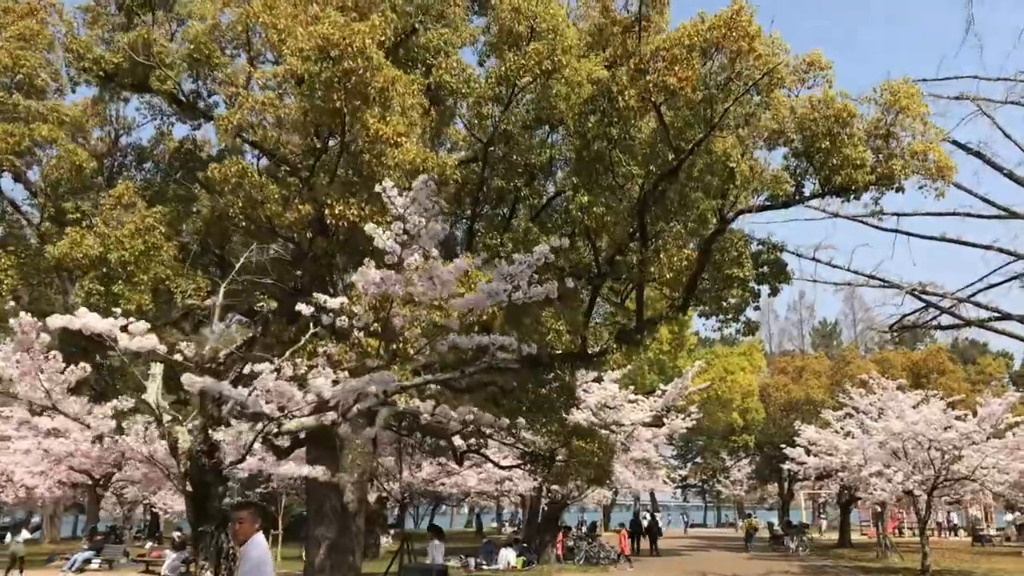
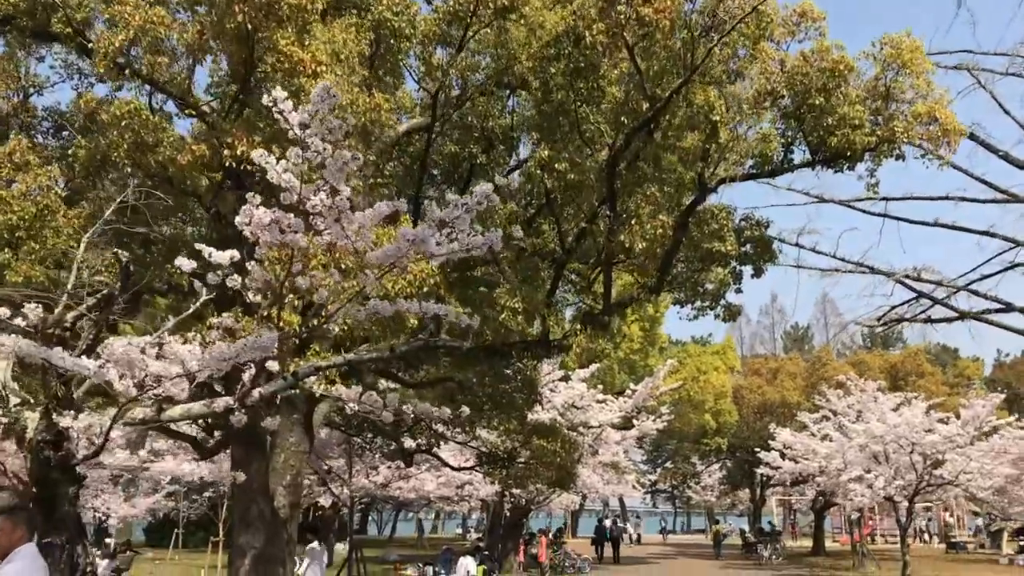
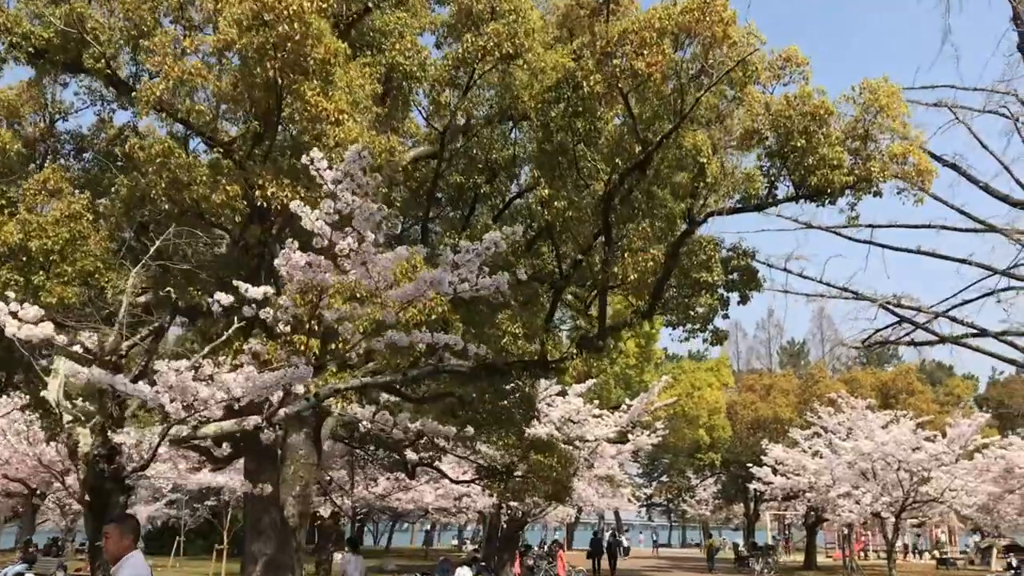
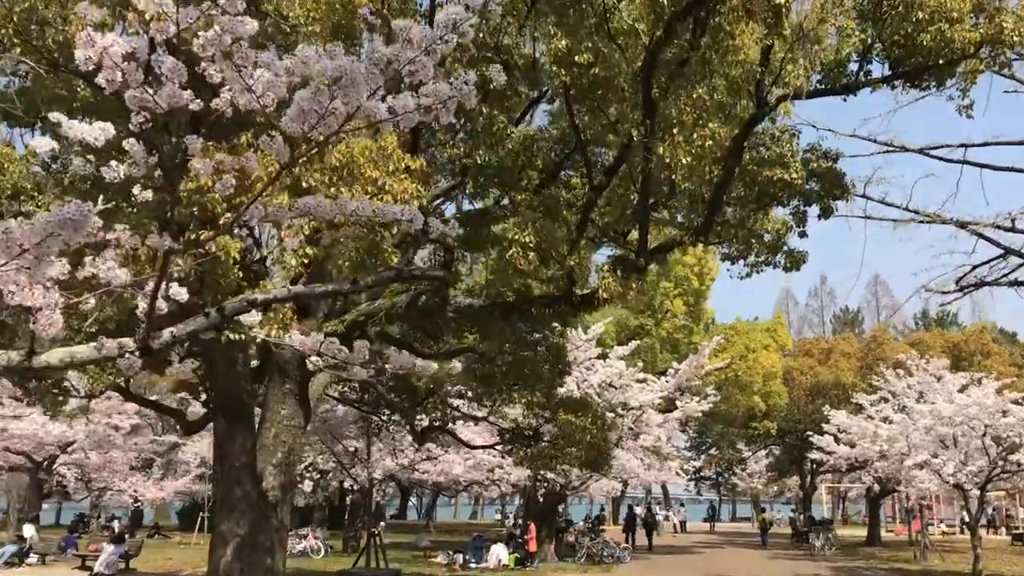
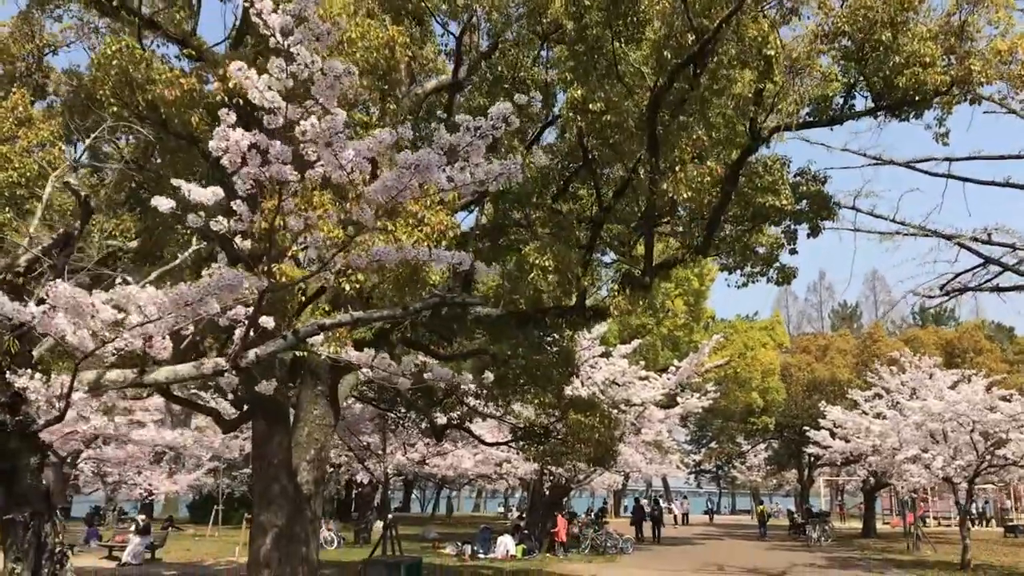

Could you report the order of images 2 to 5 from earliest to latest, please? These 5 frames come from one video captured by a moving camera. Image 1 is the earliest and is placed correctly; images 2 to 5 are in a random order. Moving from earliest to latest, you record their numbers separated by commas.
3, 2, 5, 4
